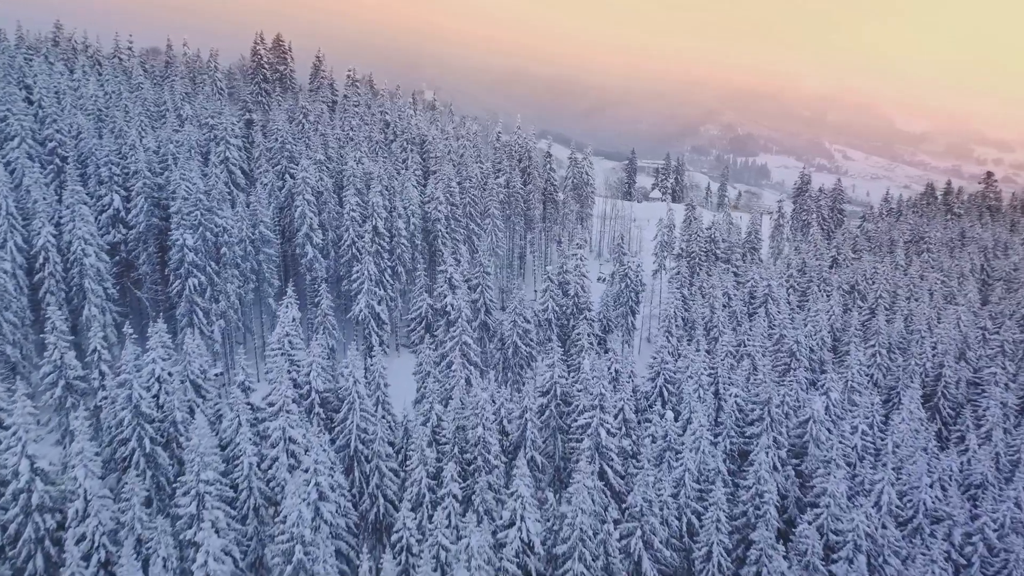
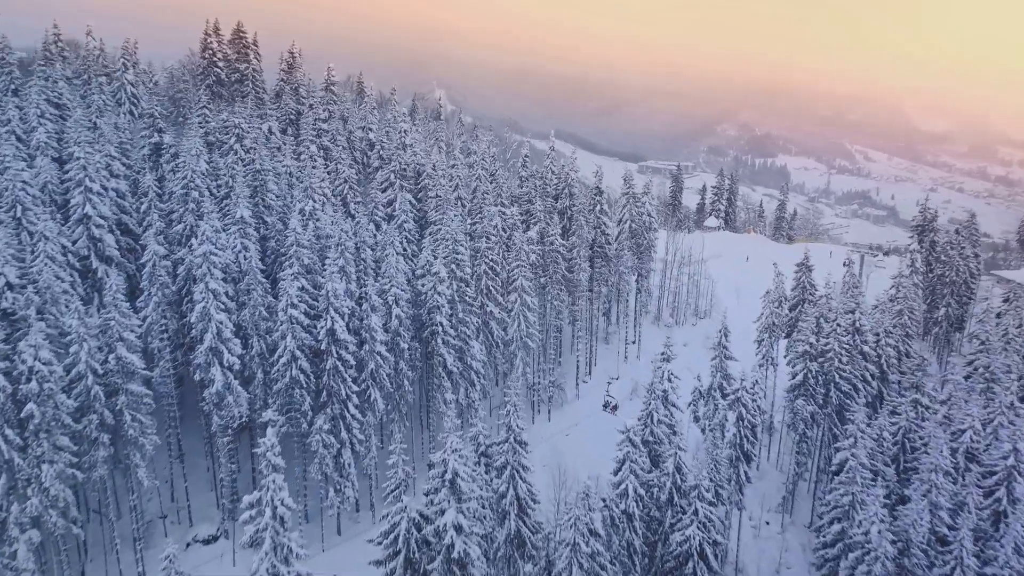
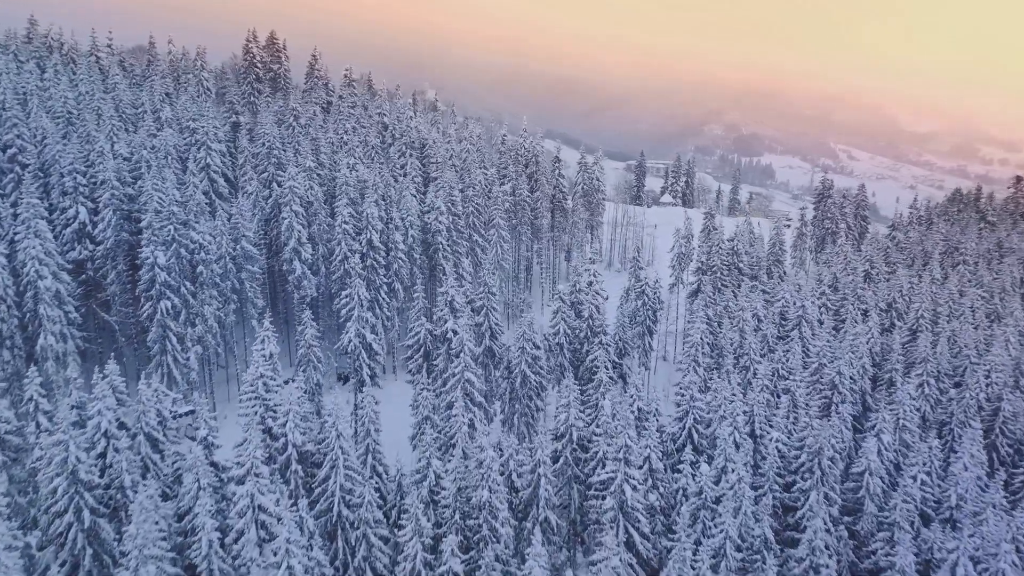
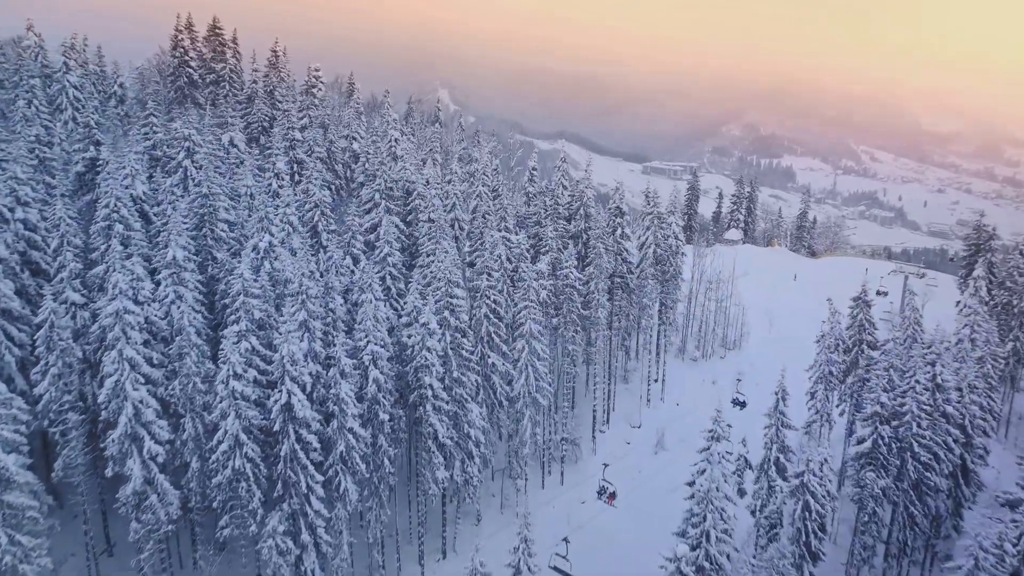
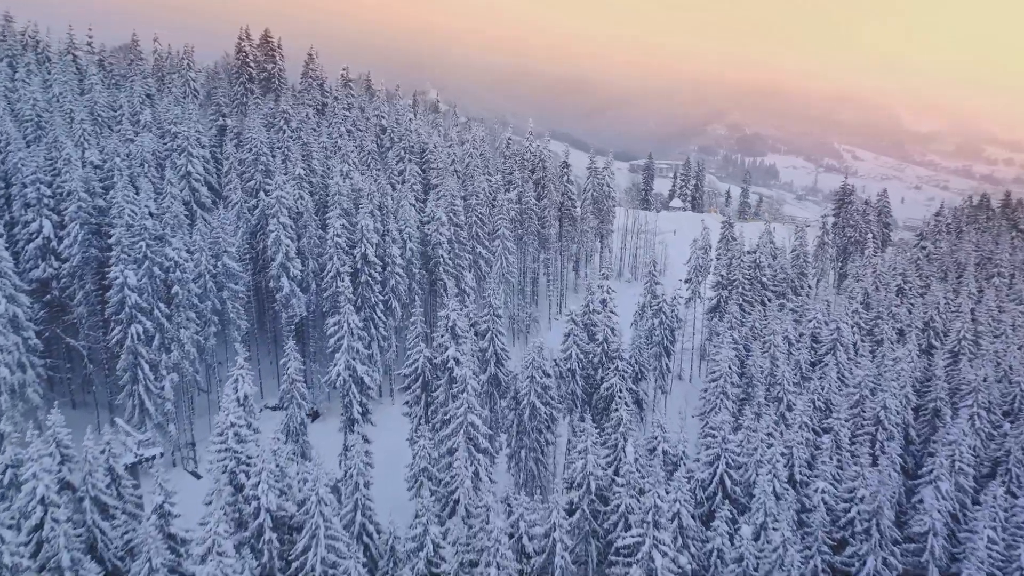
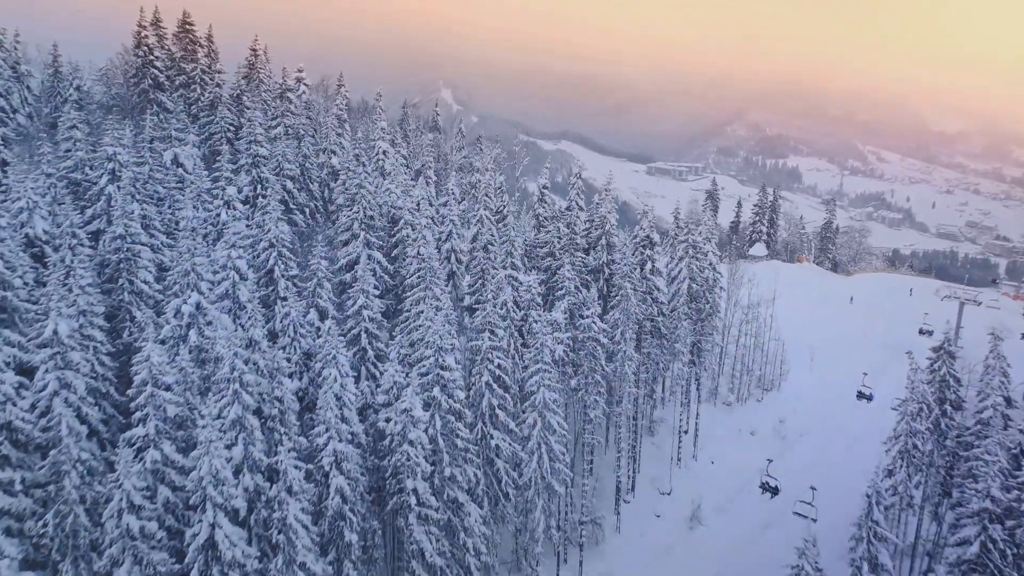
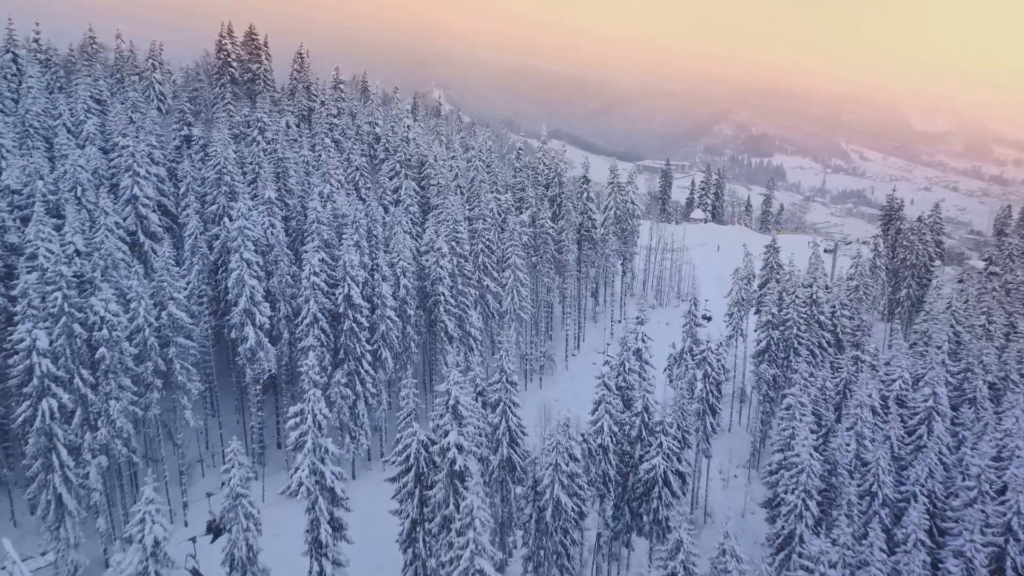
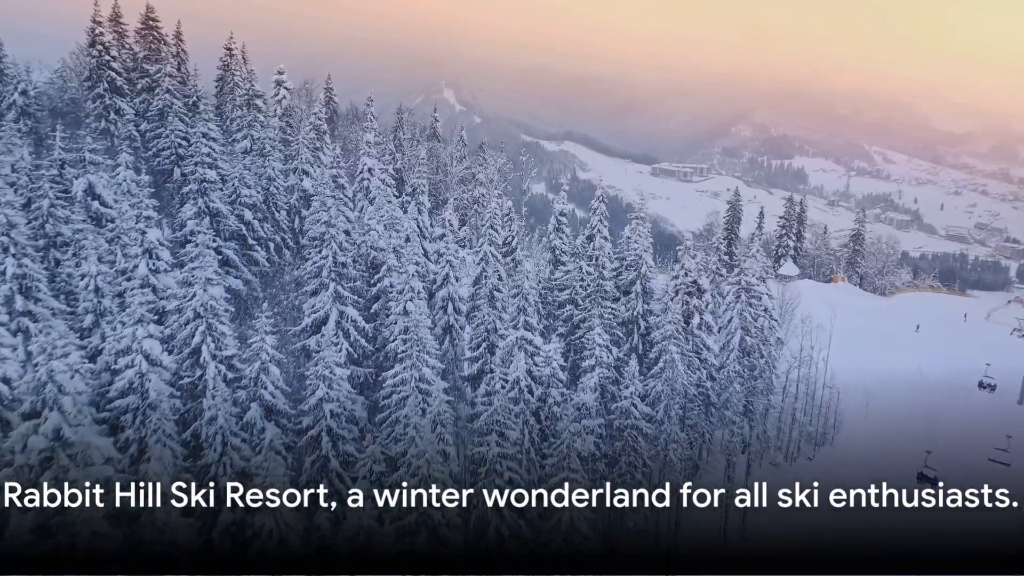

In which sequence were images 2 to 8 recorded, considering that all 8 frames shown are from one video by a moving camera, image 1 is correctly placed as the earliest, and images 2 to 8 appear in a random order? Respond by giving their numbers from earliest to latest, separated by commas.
3, 5, 7, 2, 4, 6, 8
